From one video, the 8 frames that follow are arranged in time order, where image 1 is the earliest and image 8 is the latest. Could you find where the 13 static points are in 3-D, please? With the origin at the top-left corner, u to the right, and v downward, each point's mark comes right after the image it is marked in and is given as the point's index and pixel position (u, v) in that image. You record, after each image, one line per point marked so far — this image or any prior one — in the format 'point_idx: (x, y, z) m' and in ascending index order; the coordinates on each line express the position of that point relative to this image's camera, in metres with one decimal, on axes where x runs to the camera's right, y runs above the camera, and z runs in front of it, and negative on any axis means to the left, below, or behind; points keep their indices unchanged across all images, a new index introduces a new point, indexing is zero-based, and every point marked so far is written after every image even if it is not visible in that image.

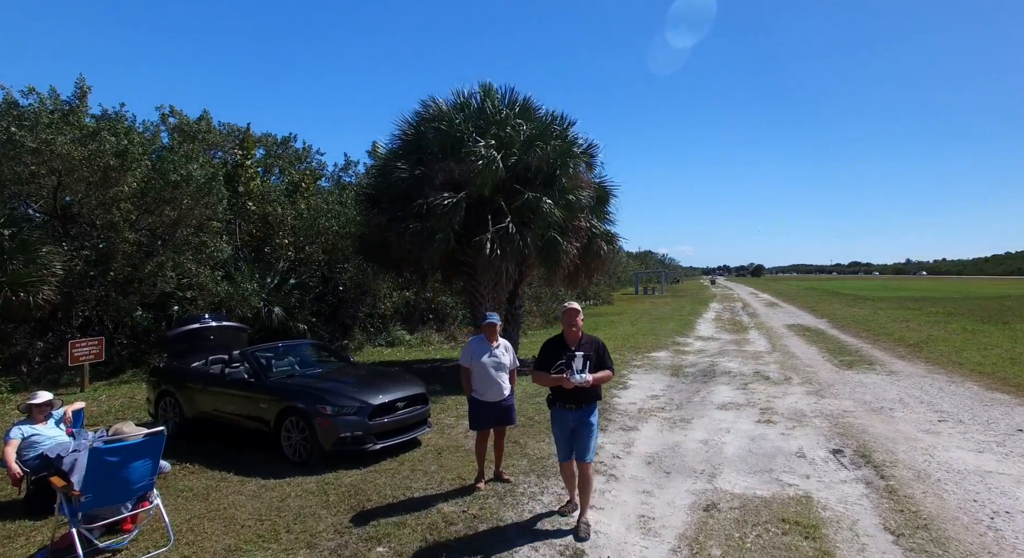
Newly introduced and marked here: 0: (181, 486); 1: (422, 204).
0: (-3.0, -1.9, +5.6) m
1: (-1.6, +1.3, +10.8) m
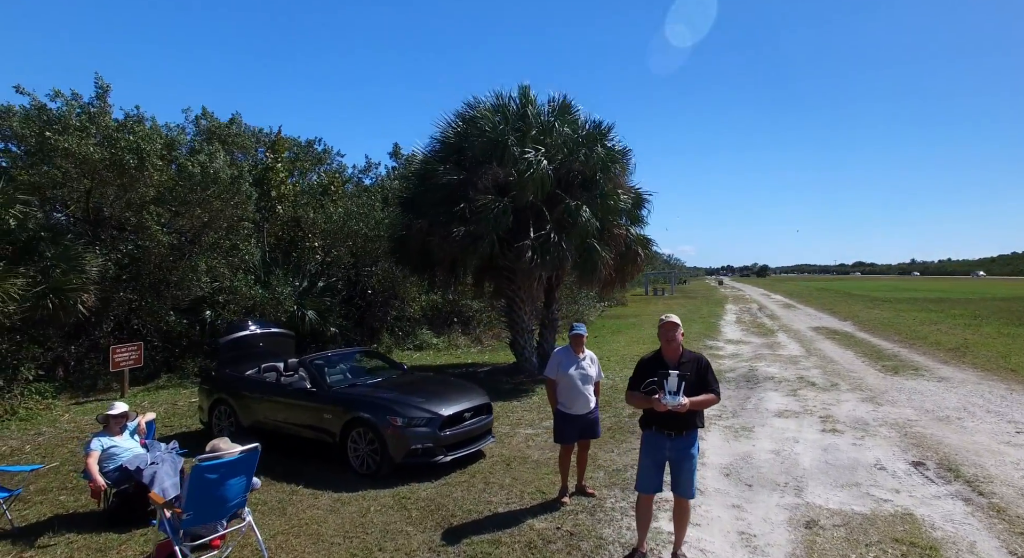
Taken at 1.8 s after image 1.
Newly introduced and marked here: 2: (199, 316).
0: (-2.3, -2.0, +5.5) m
1: (-0.8, +1.2, +10.7) m
2: (-6.7, -0.8, +13.1) m
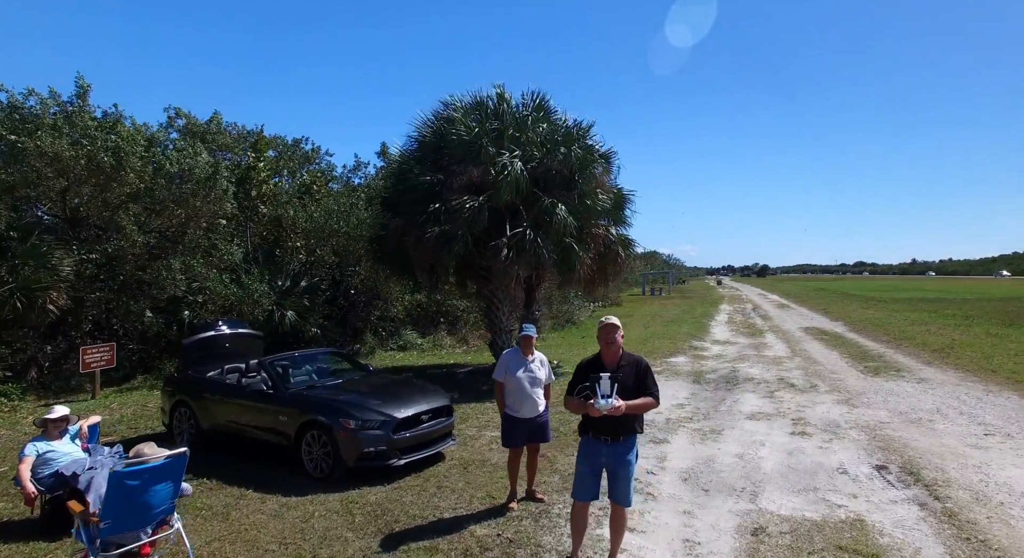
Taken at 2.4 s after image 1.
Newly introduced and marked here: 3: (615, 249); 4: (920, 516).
0: (-2.7, -2.0, +5.4) m
1: (-1.3, +1.2, +10.6) m
2: (-7.1, -0.8, +13.0) m
3: (+2.0, +0.6, +12.0) m
4: (+3.1, -1.8, +4.6) m
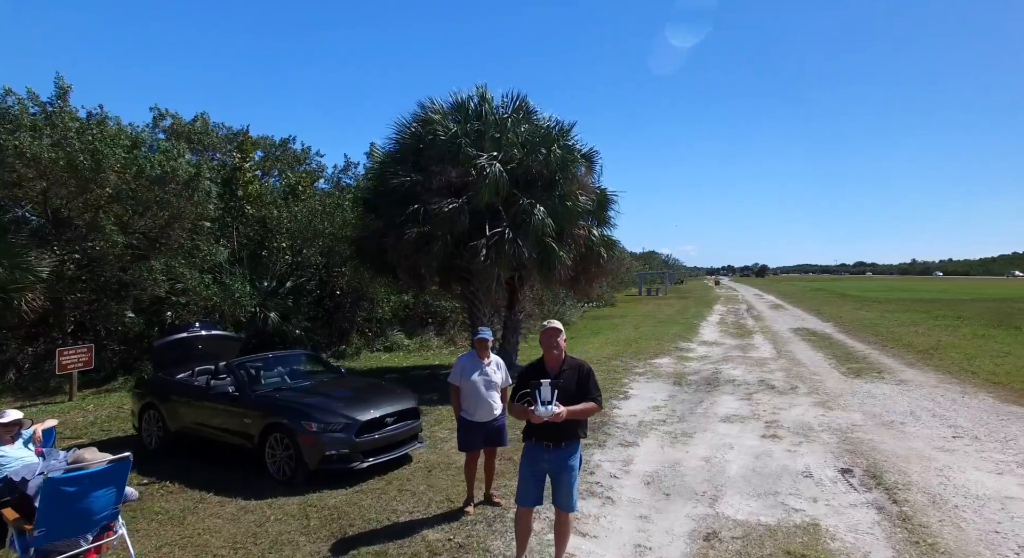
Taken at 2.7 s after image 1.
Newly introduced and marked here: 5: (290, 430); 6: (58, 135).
0: (-3.1, -2.0, +5.3) m
1: (-1.6, +1.2, +10.6) m
2: (-7.5, -0.8, +12.9) m
3: (+1.7, +0.6, +11.9) m
4: (+2.7, -1.8, +4.6) m
5: (-2.2, -1.5, +6.0) m
6: (-8.6, +2.7, +11.6) m
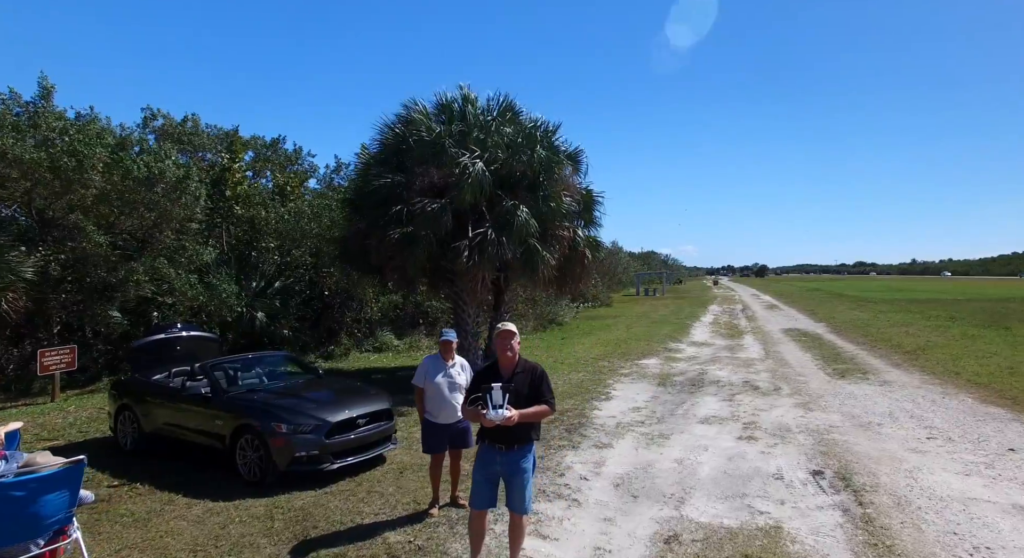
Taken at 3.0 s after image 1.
0: (-3.4, -2.0, +5.3) m
1: (-1.9, +1.2, +10.6) m
2: (-7.7, -0.8, +12.9) m
3: (+1.4, +0.6, +11.9) m
4: (+2.5, -1.8, +4.6) m
5: (-2.5, -1.5, +6.0) m
6: (-8.9, +2.7, +11.6) m
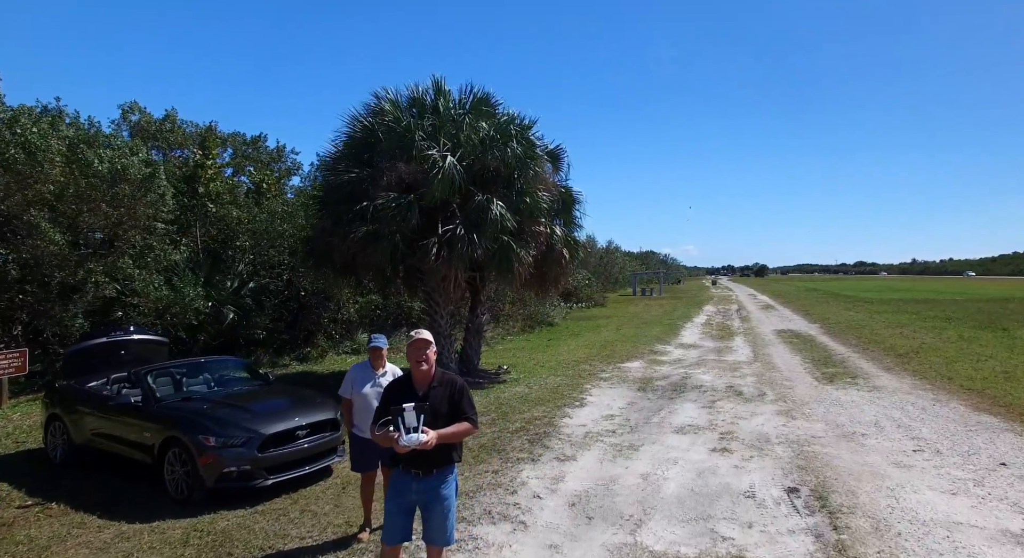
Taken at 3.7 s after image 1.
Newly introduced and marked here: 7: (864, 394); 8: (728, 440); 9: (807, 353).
0: (-3.9, -2.0, +4.8) m
1: (-2.4, +1.2, +10.1) m
2: (-8.2, -0.8, +12.5) m
3: (+0.9, +0.6, +11.4) m
4: (+2.0, -1.8, +4.1) m
5: (-2.9, -1.5, +5.5) m
6: (-9.4, +2.7, +11.1) m
7: (+5.2, -1.7, +9.1) m
8: (+2.5, -1.9, +7.1) m
9: (+6.7, -1.7, +13.9) m
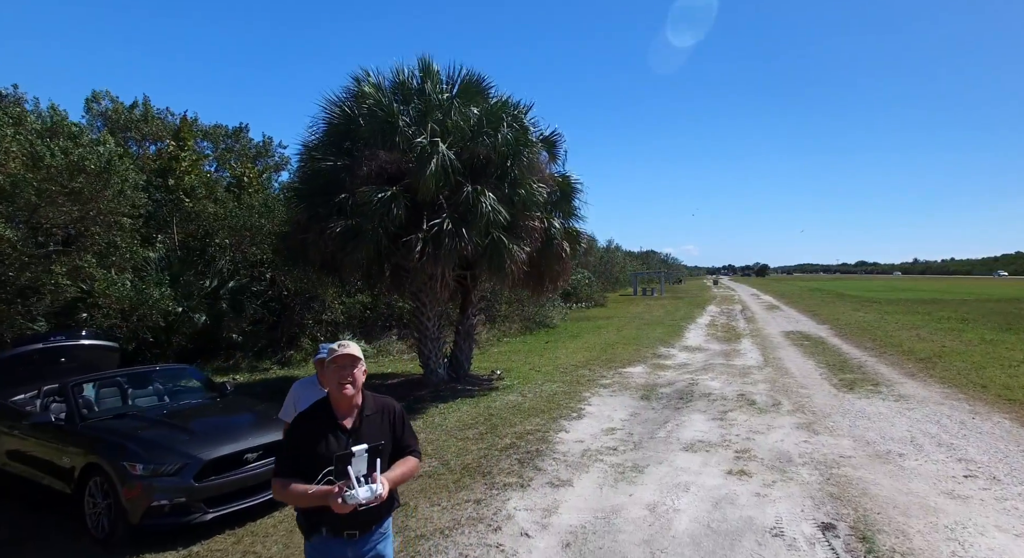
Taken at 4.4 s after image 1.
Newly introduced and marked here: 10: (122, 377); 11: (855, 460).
0: (-4.0, -2.0, +4.0) m
1: (-2.5, +1.2, +9.2) m
2: (-8.3, -0.8, +11.6) m
3: (+0.8, +0.6, +10.6) m
4: (+1.9, -1.8, +3.3) m
5: (-3.0, -1.5, +4.6) m
6: (-9.5, +2.7, +10.3) m
7: (+5.1, -1.7, +8.2) m
8: (+2.4, -1.8, +6.3) m
9: (+6.6, -1.7, +13.1) m
10: (-4.0, -1.0, +6.3) m
11: (+3.4, -1.8, +6.0) m
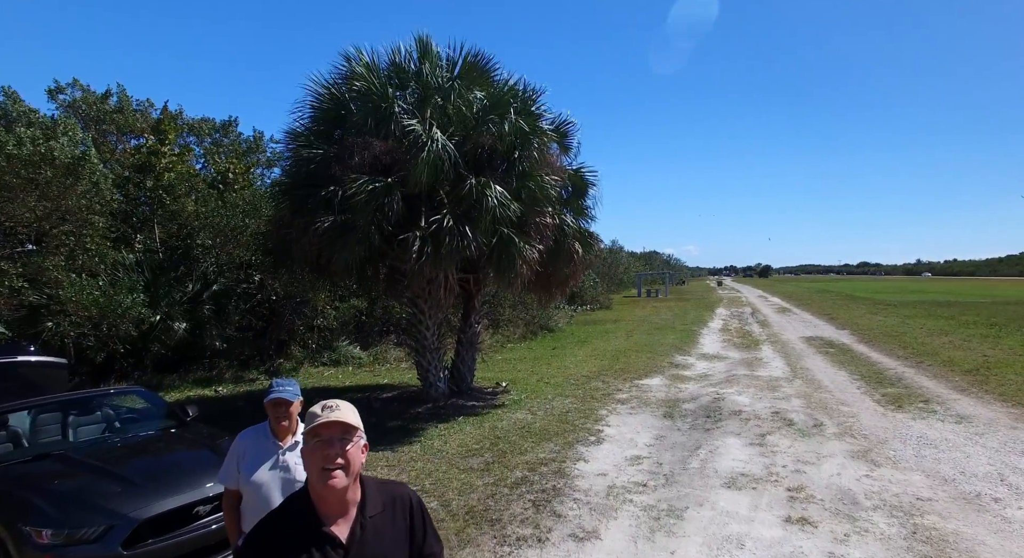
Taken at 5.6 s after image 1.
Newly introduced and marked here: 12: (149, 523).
0: (-3.9, -2.1, +3.0) m
1: (-2.4, +1.2, +8.2) m
2: (-8.2, -0.9, +10.6) m
3: (+0.9, +0.5, +9.6) m
4: (+2.0, -1.9, +2.3) m
5: (-2.9, -1.5, +3.7) m
6: (-9.4, +2.7, +9.3) m
7: (+5.2, -1.7, +7.2) m
8: (+2.5, -1.9, +5.3) m
9: (+6.7, -1.7, +12.1) m
10: (-3.9, -1.1, +5.3) m
11: (+3.5, -1.8, +5.0) m
12: (-2.2, -1.5, +3.7) m
